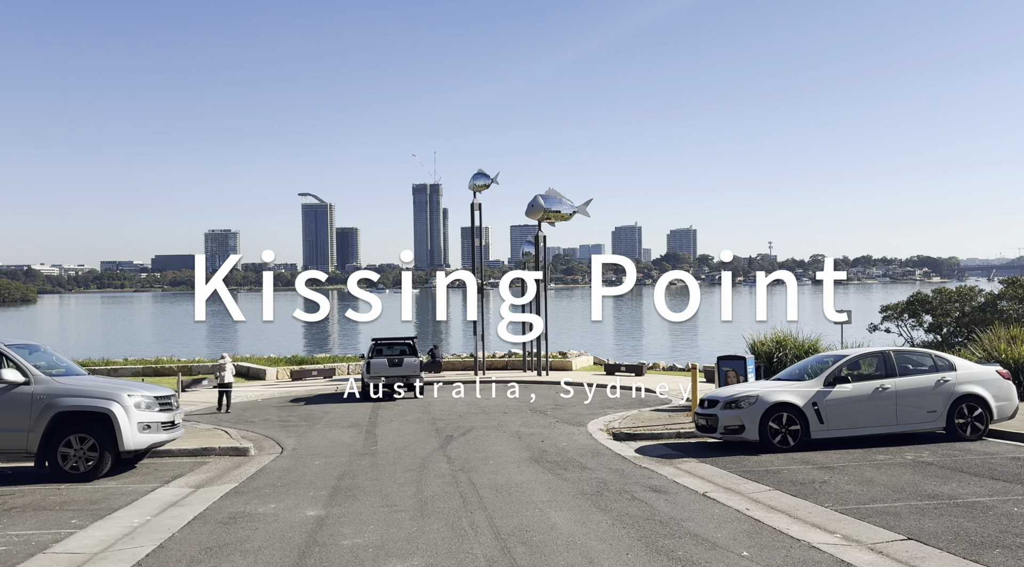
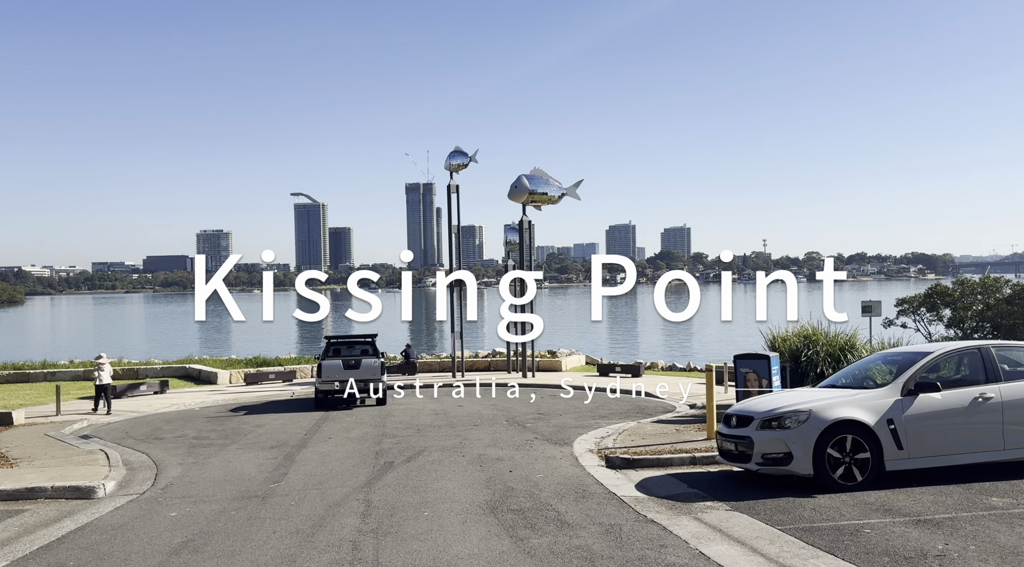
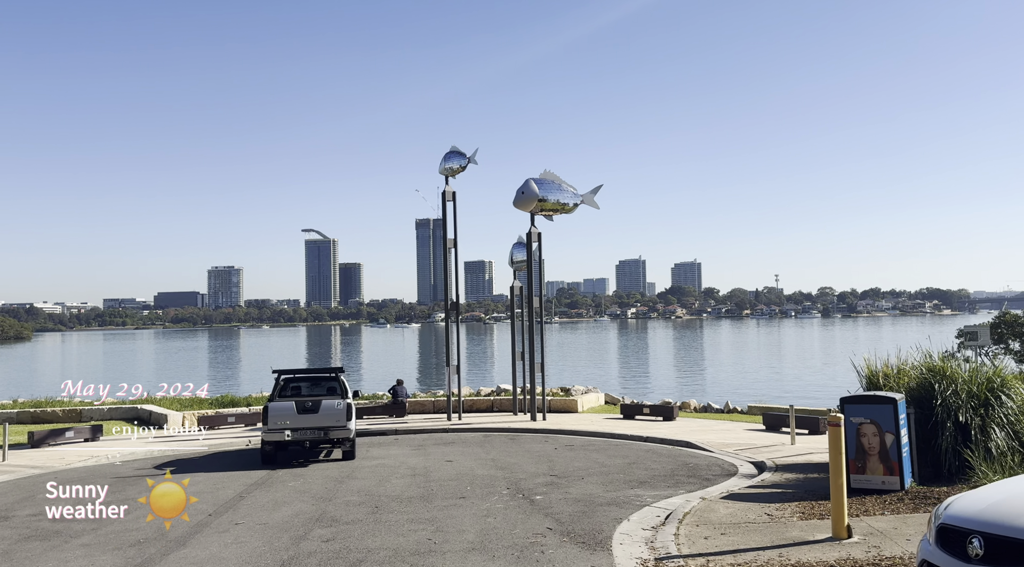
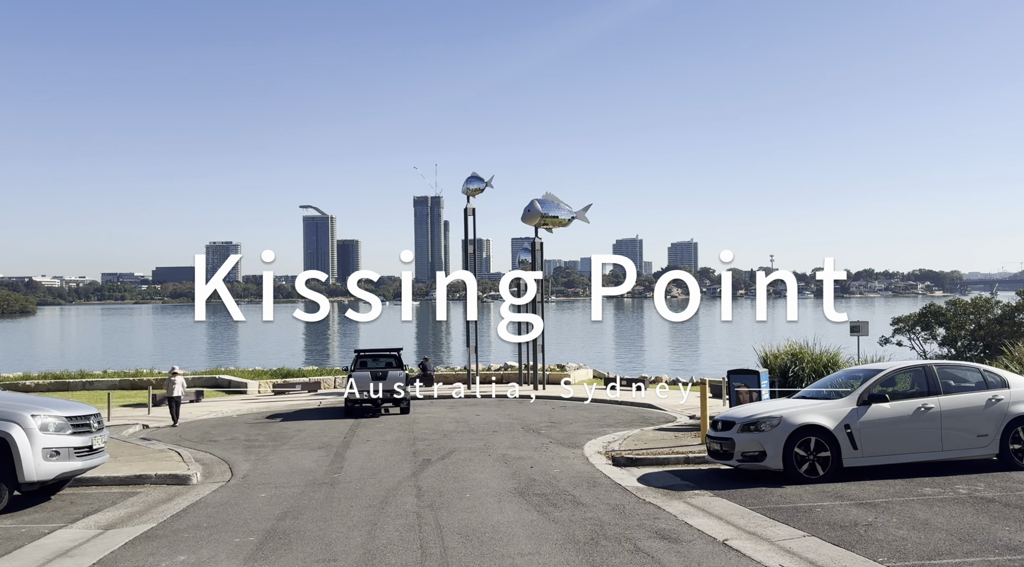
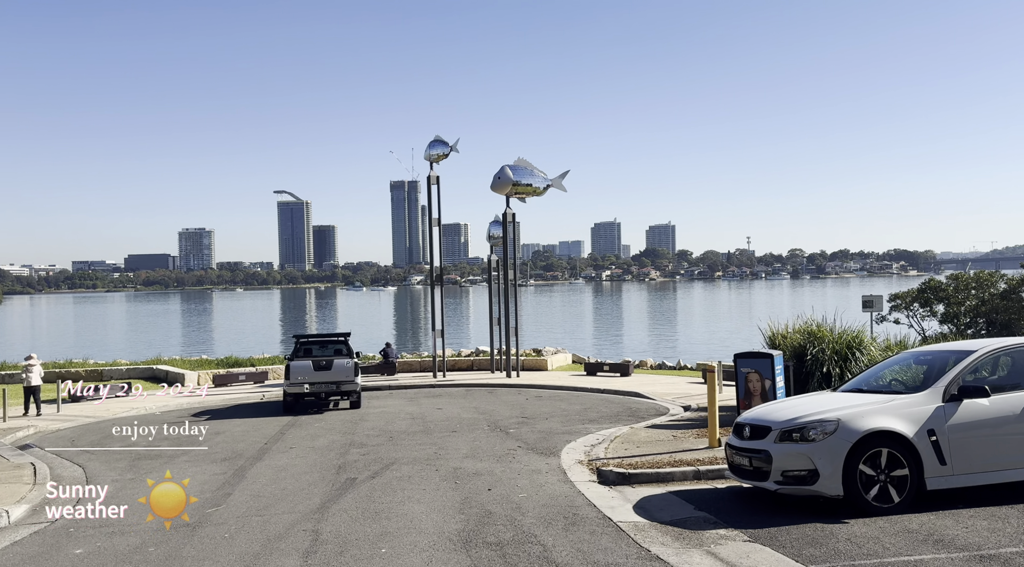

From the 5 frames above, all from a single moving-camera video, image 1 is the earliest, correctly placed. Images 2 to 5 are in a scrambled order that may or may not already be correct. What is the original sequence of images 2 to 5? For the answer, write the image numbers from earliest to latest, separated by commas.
4, 2, 5, 3
